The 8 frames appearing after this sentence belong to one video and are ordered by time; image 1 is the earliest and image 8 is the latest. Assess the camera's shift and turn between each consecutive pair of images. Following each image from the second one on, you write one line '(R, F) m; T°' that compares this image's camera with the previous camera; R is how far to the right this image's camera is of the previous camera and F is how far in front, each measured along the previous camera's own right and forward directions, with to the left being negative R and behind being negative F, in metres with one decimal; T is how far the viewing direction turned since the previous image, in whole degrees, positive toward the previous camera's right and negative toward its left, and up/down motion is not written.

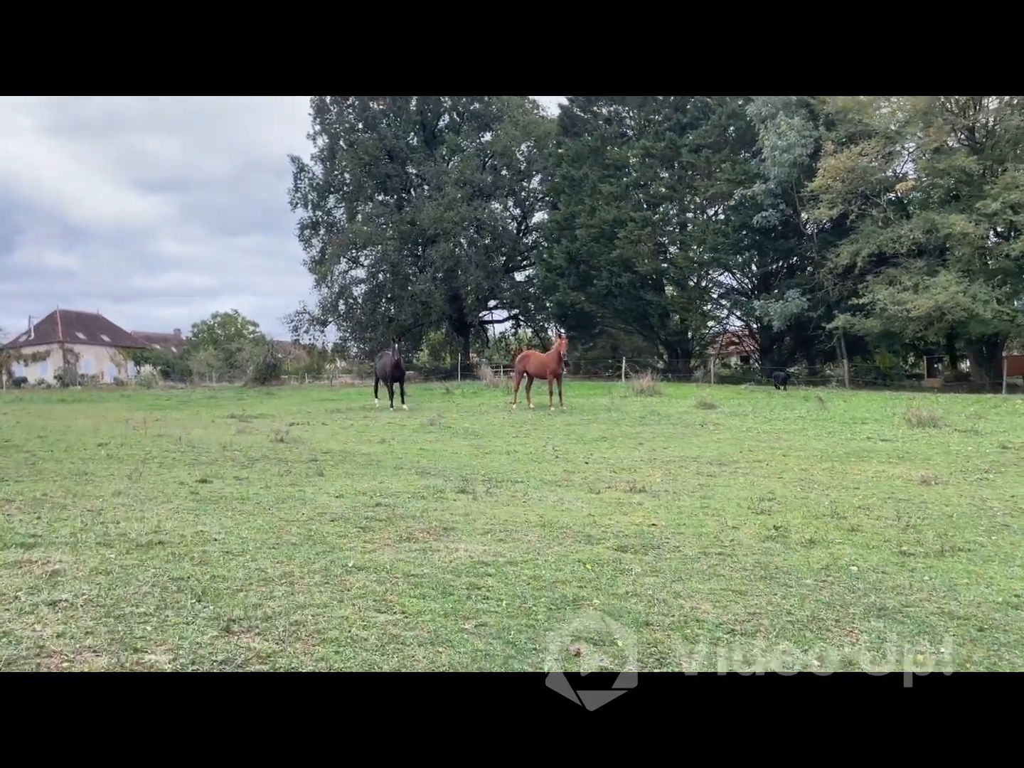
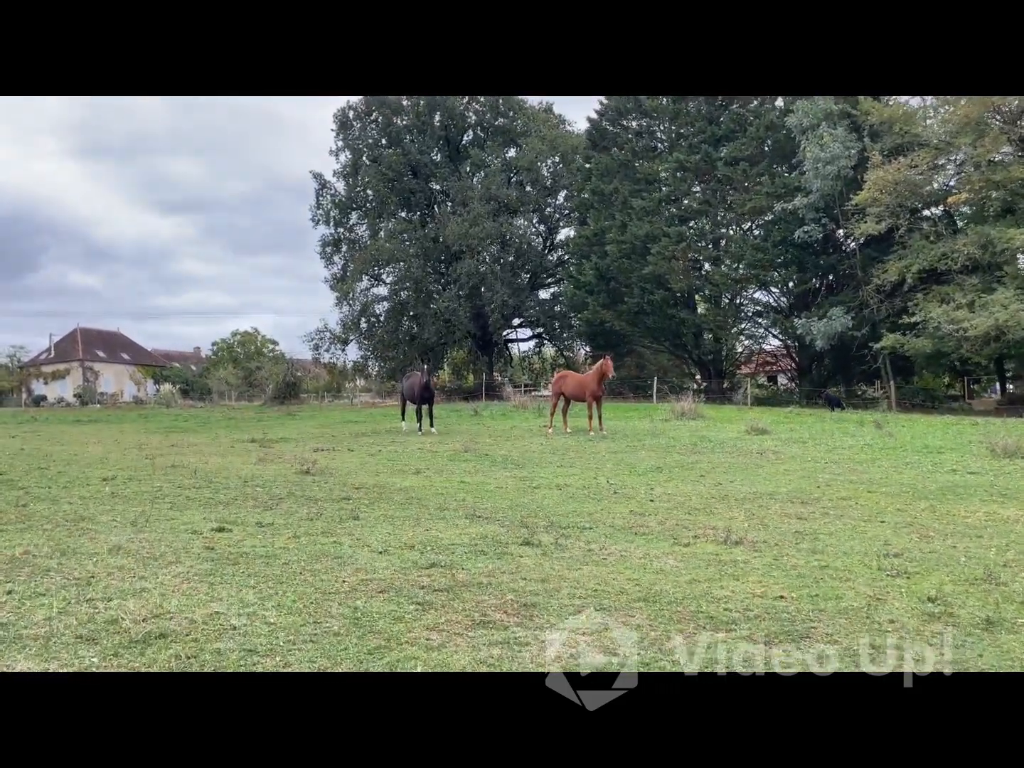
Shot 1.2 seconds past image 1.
(-0.4, +1.0) m; -1°
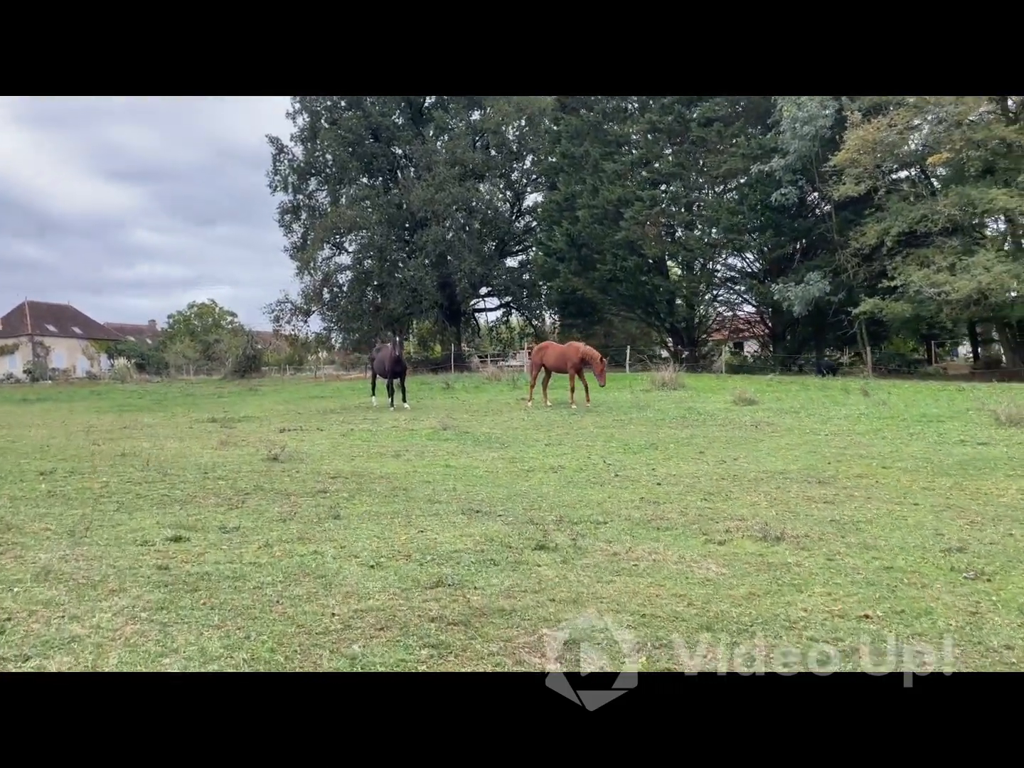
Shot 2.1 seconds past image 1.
(-0.2, +0.8) m; +3°
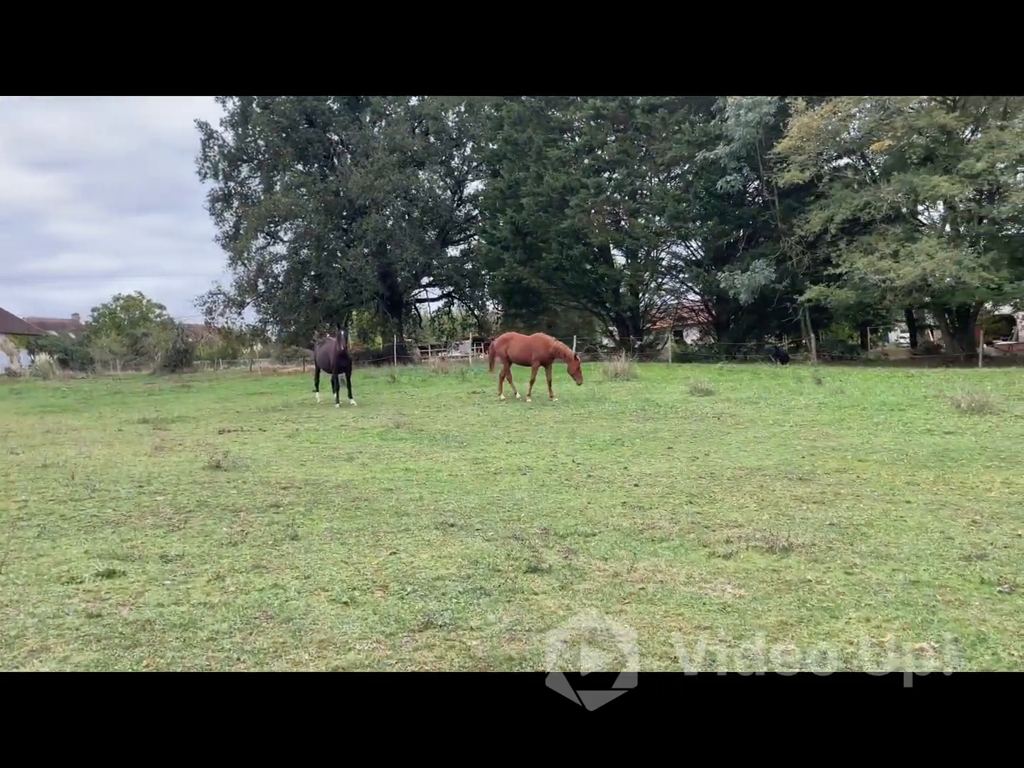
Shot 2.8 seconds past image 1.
(-0.2, +0.5) m; +4°
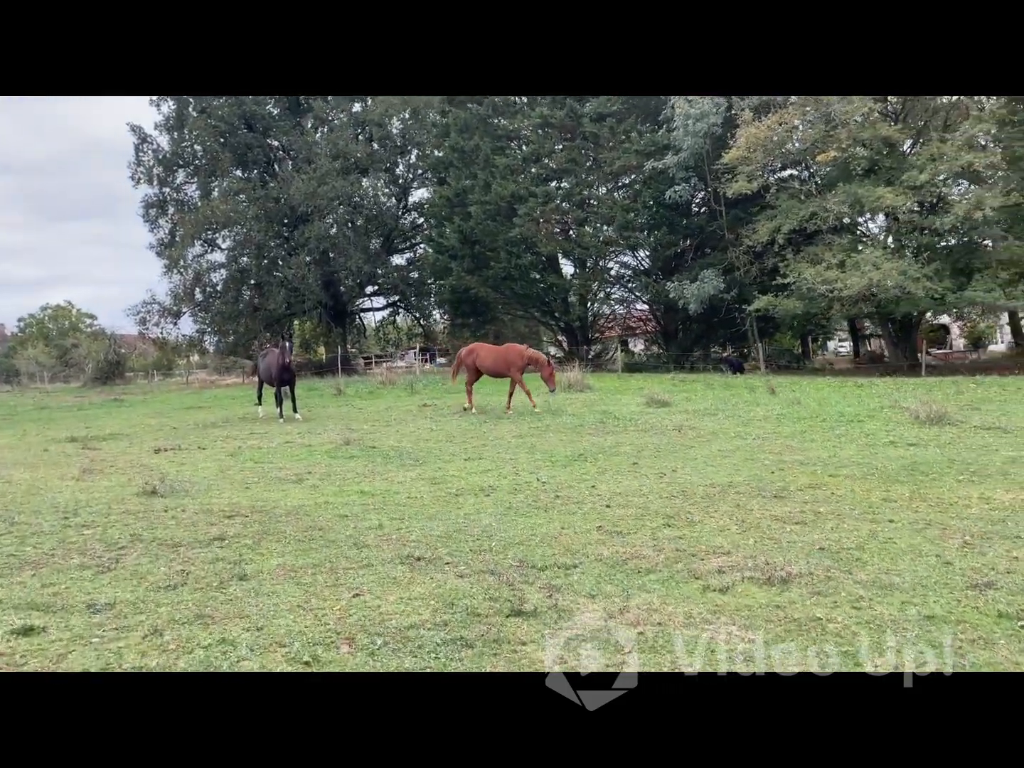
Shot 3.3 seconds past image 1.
(-0.2, +0.4) m; +4°
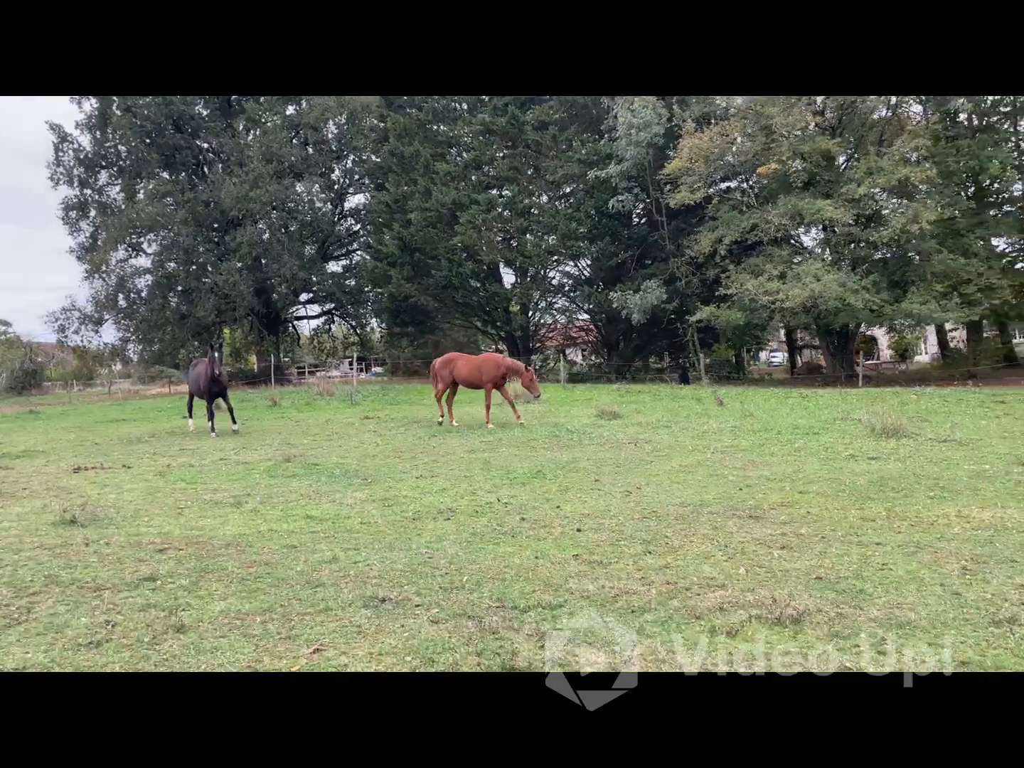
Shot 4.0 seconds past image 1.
(-0.2, +0.5) m; +4°
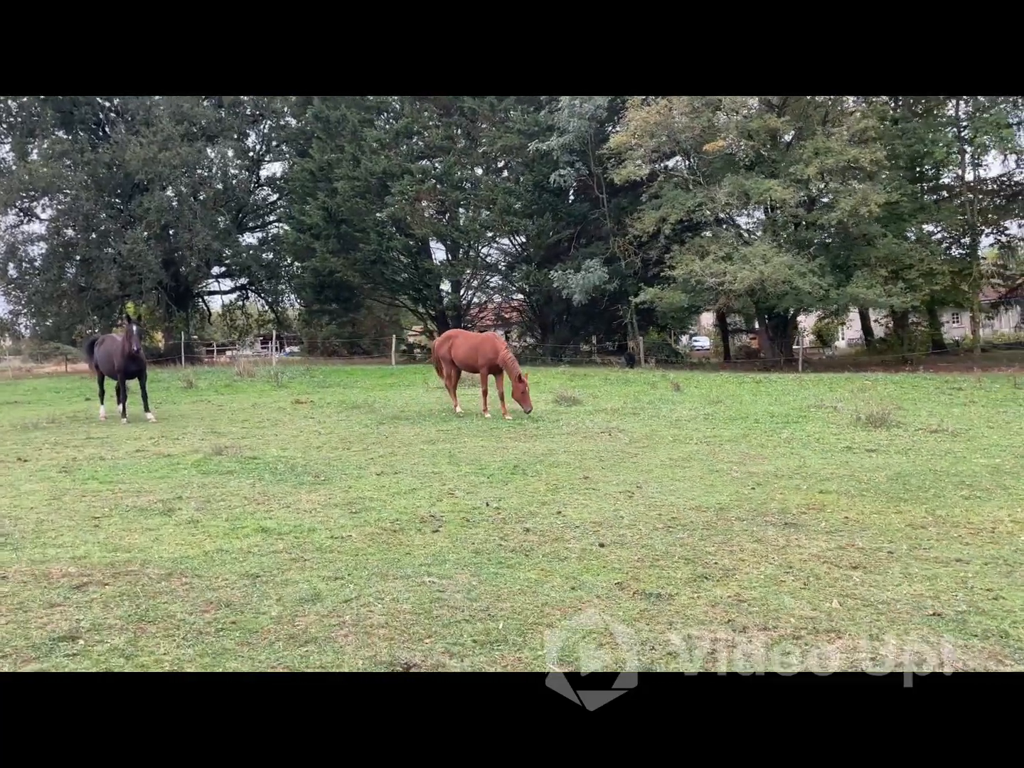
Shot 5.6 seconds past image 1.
(-0.6, +1.1) m; +6°
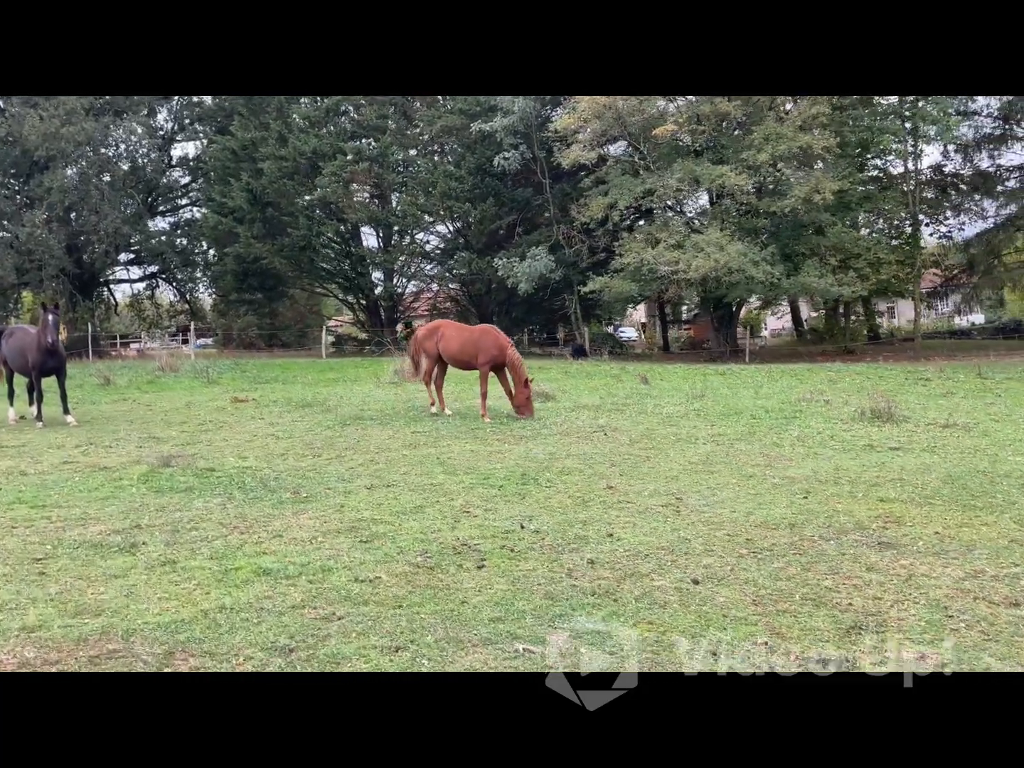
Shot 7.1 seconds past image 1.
(-0.8, +1.0) m; +6°
